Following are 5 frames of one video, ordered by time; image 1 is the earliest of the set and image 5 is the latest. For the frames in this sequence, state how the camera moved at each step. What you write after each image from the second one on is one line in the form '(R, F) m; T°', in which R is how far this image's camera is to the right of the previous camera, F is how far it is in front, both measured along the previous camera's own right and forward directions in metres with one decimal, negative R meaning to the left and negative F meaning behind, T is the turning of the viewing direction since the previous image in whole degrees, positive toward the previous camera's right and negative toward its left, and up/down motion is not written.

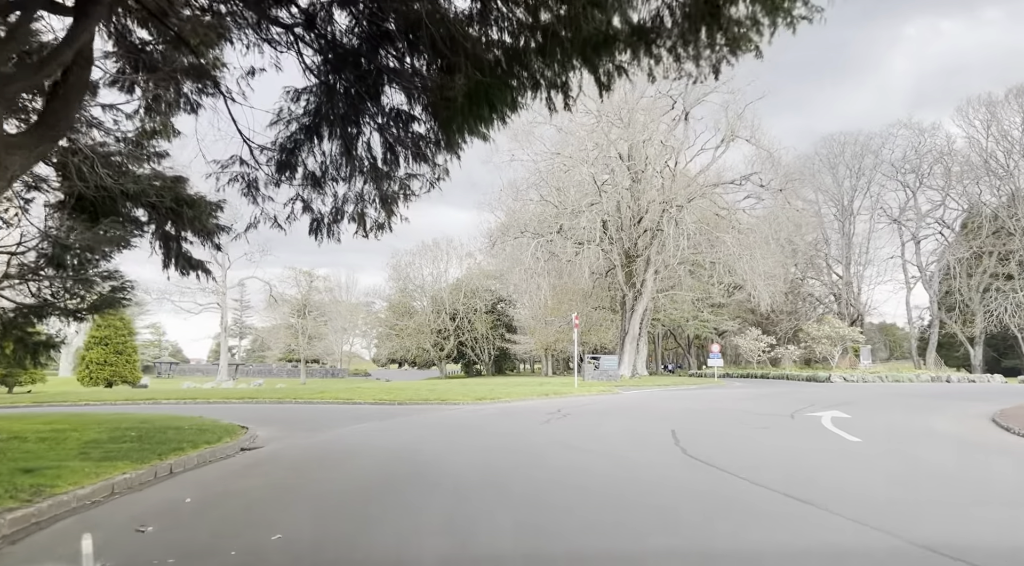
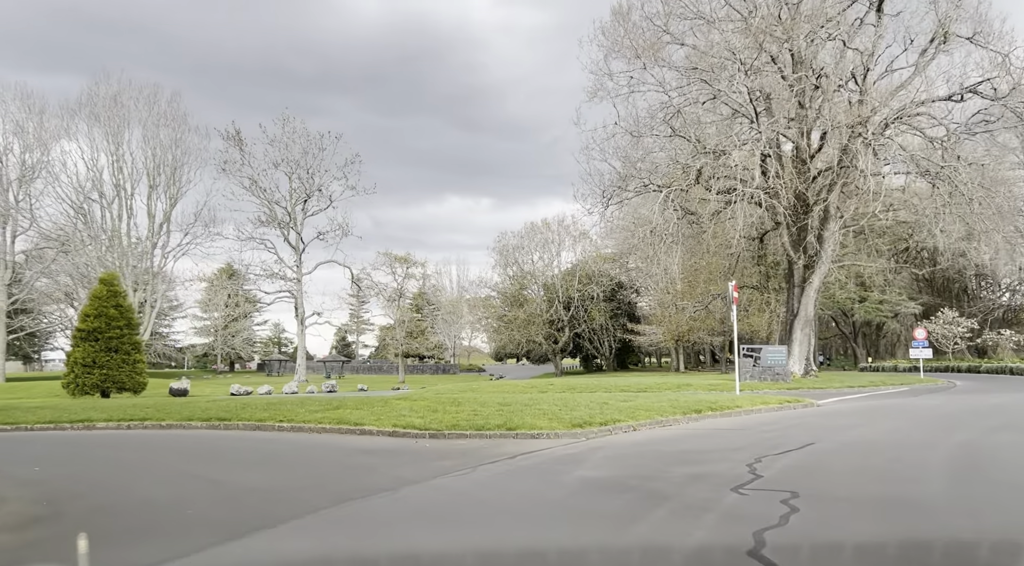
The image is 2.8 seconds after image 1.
(0.0, +9.7) m; -8°
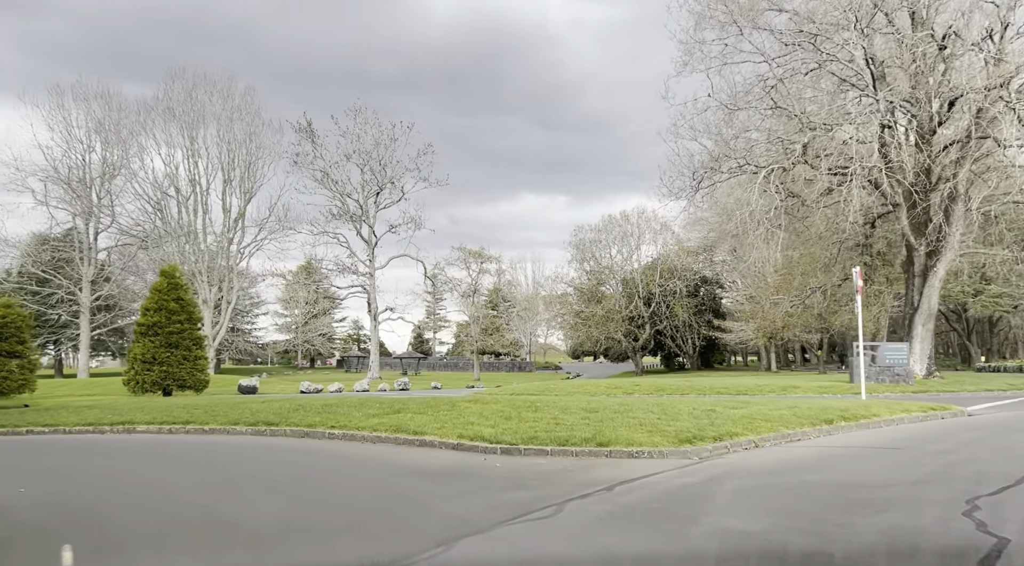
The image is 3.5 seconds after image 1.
(-0.2, +2.2) m; -5°
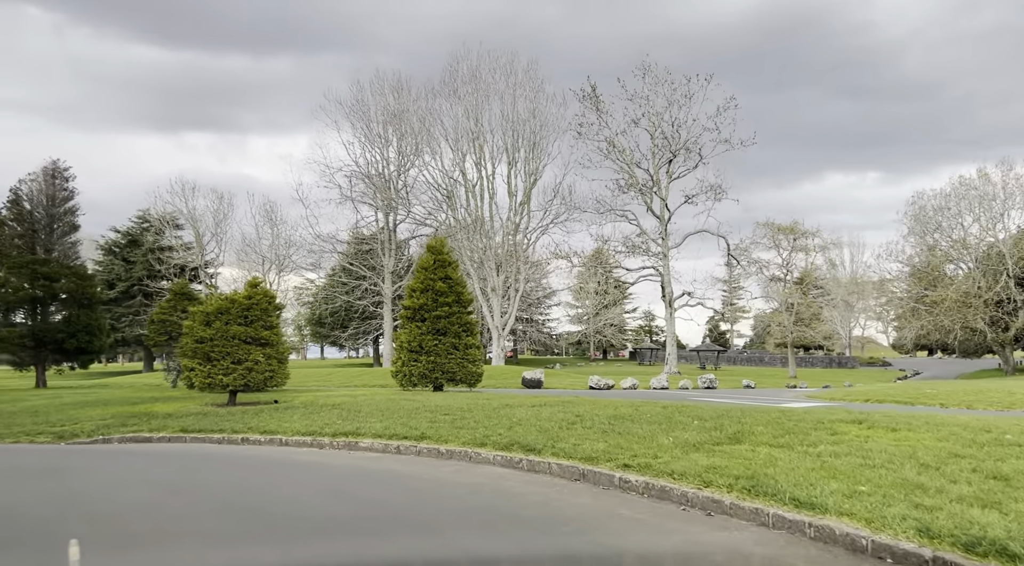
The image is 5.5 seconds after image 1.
(-1.2, +5.5) m; -20°
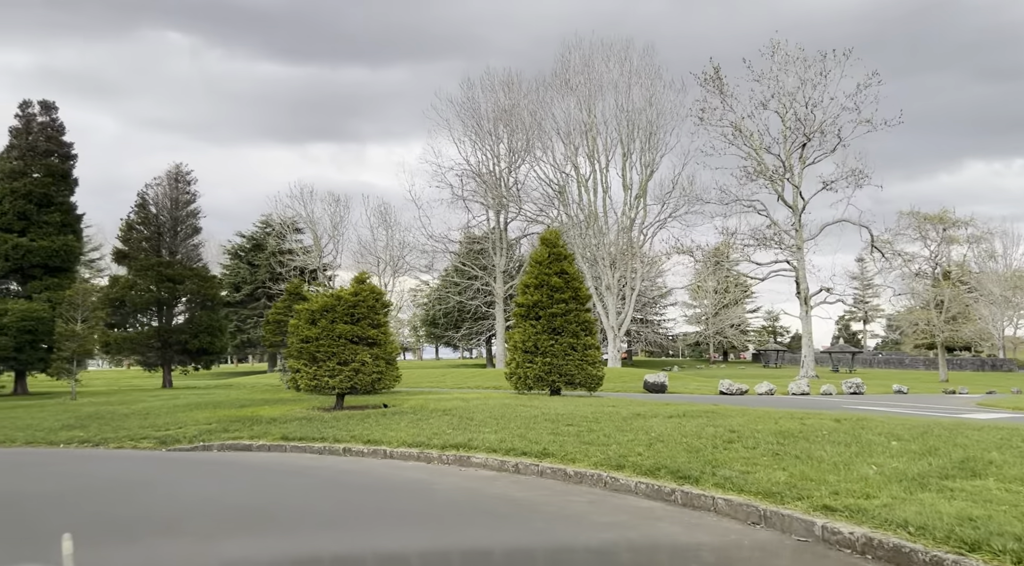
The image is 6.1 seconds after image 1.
(-0.3, +1.7) m; -8°
